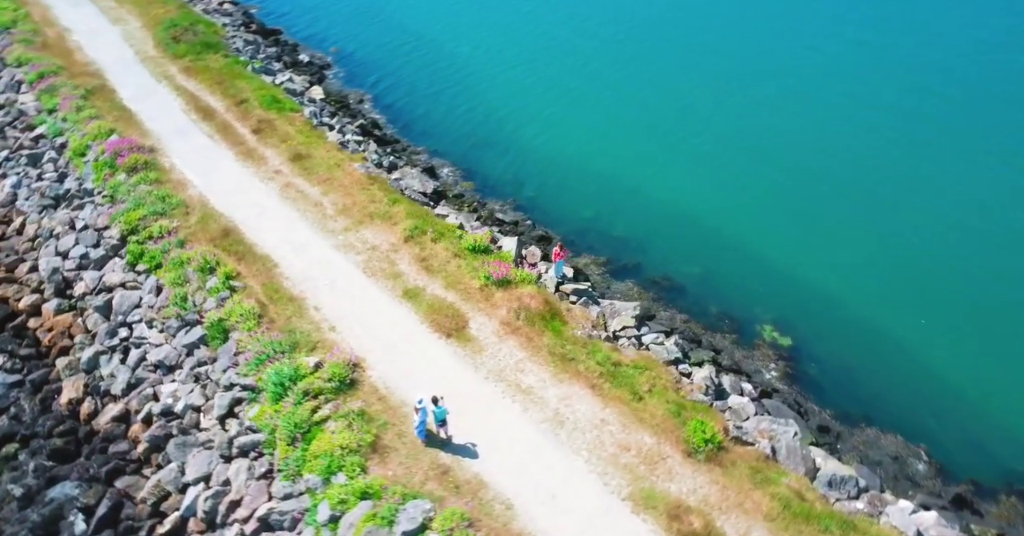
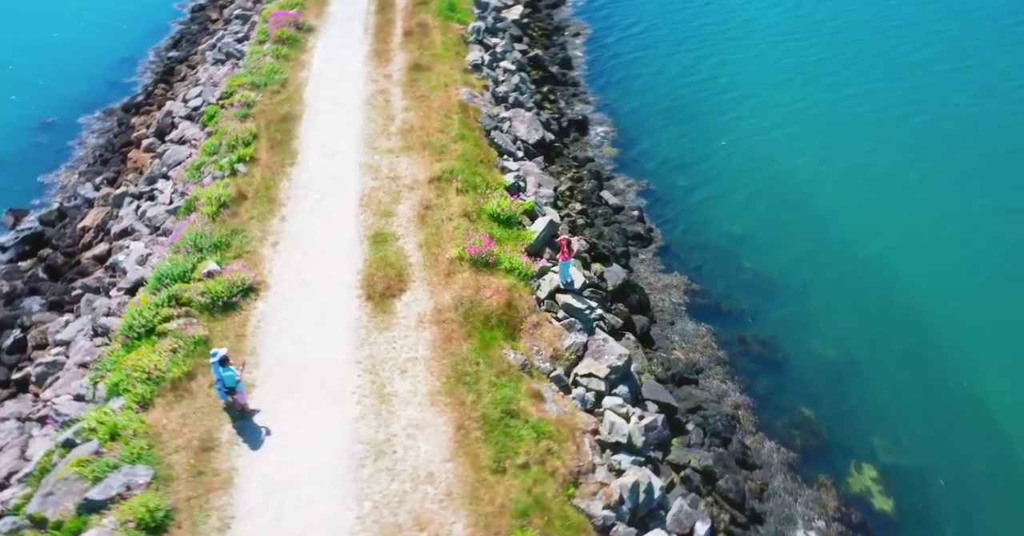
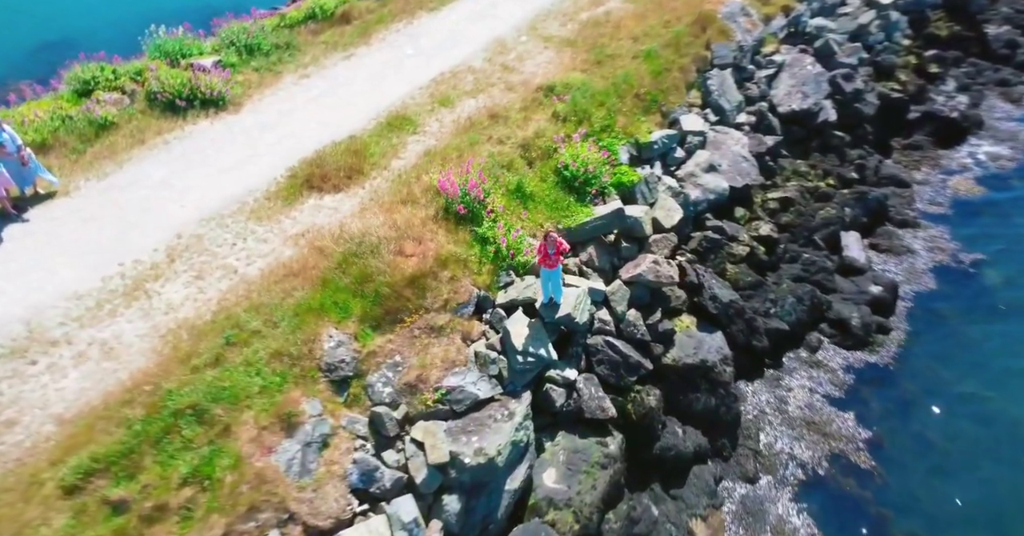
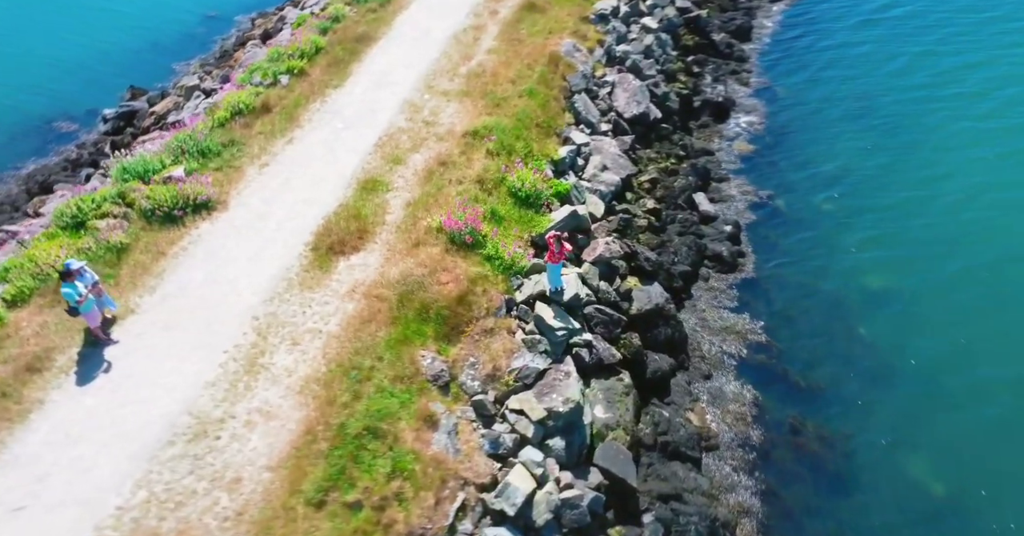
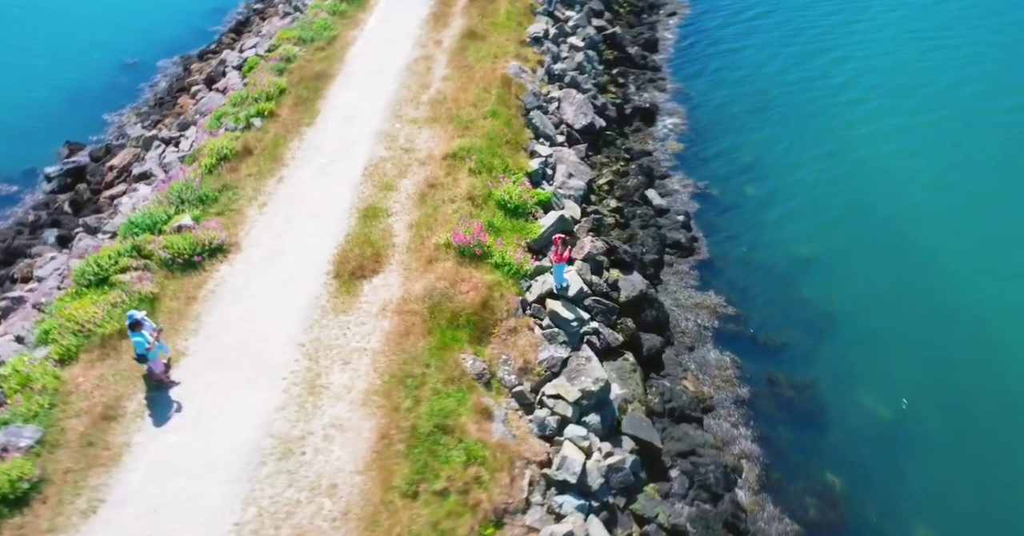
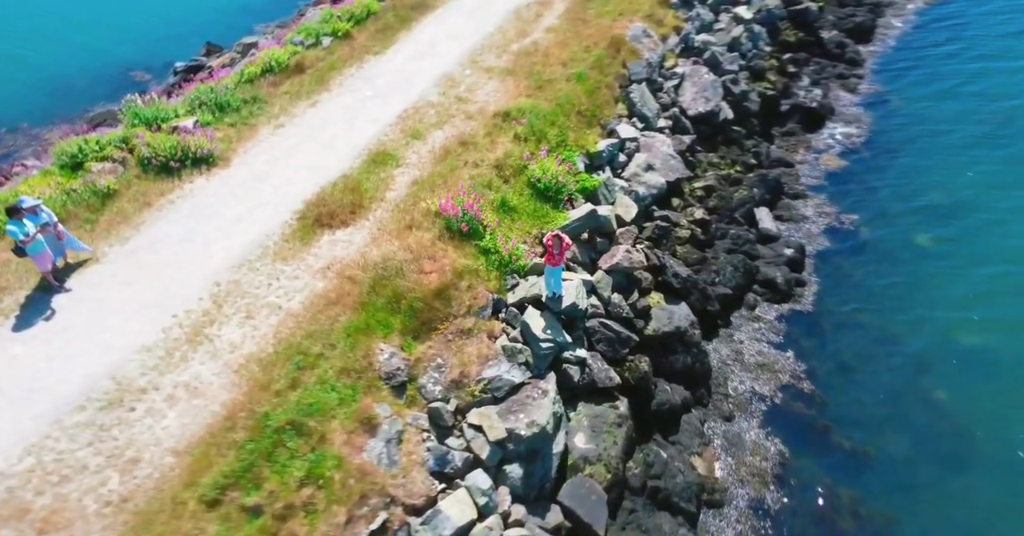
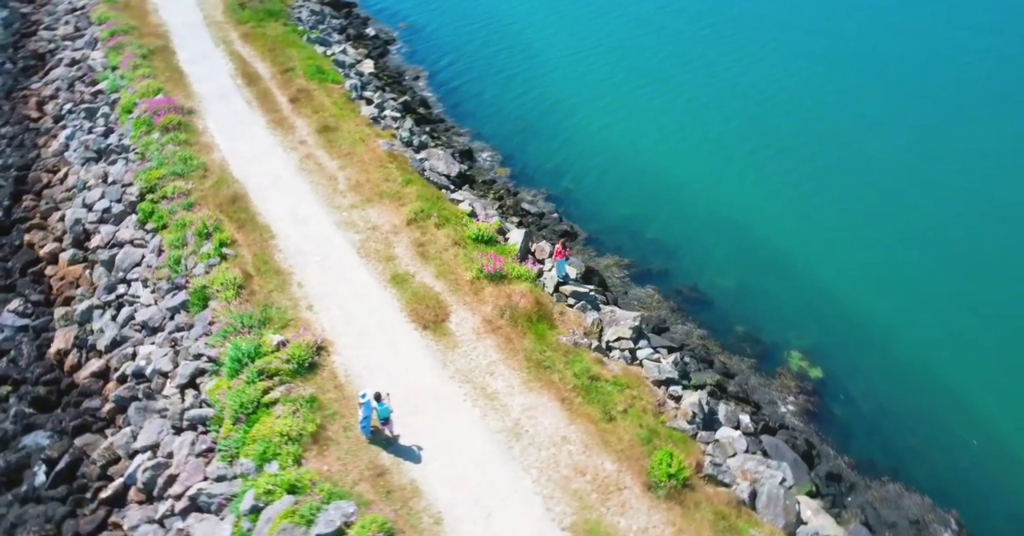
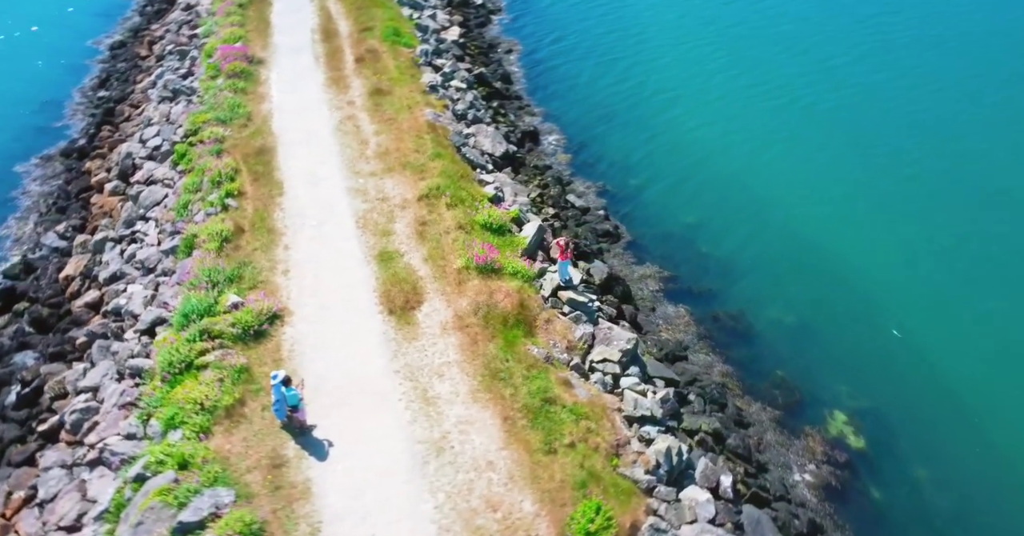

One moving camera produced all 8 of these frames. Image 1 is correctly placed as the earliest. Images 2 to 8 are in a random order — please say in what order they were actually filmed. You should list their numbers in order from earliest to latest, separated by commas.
7, 8, 2, 5, 4, 6, 3
